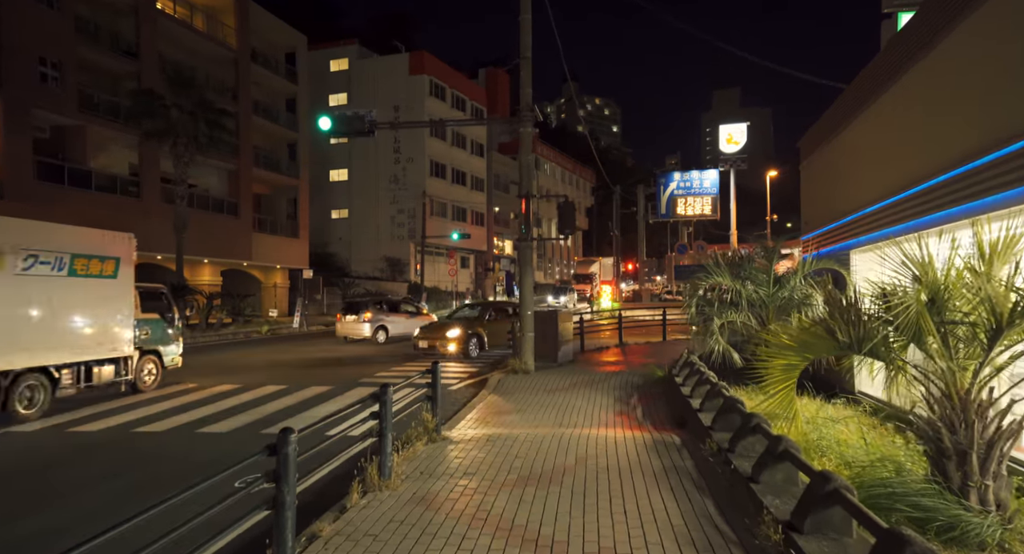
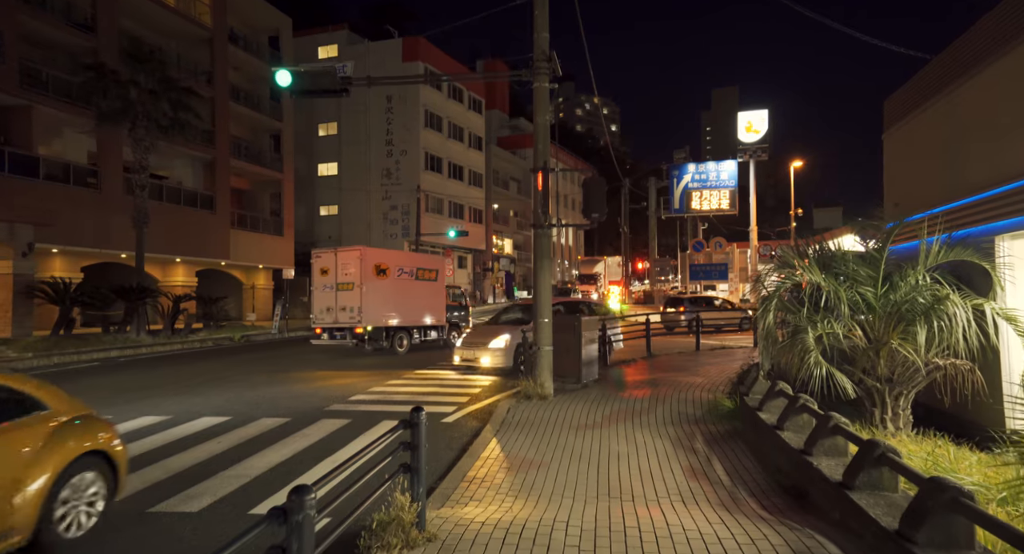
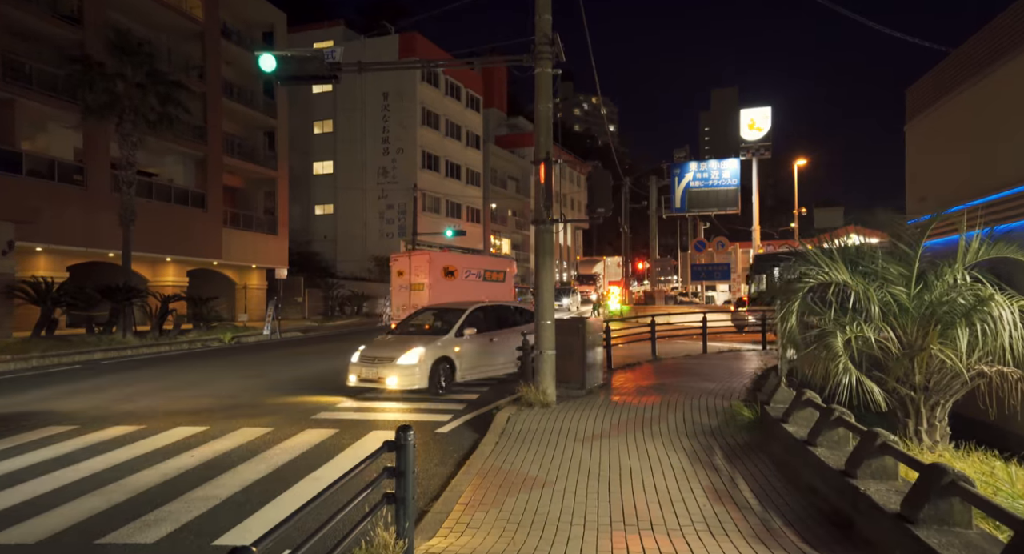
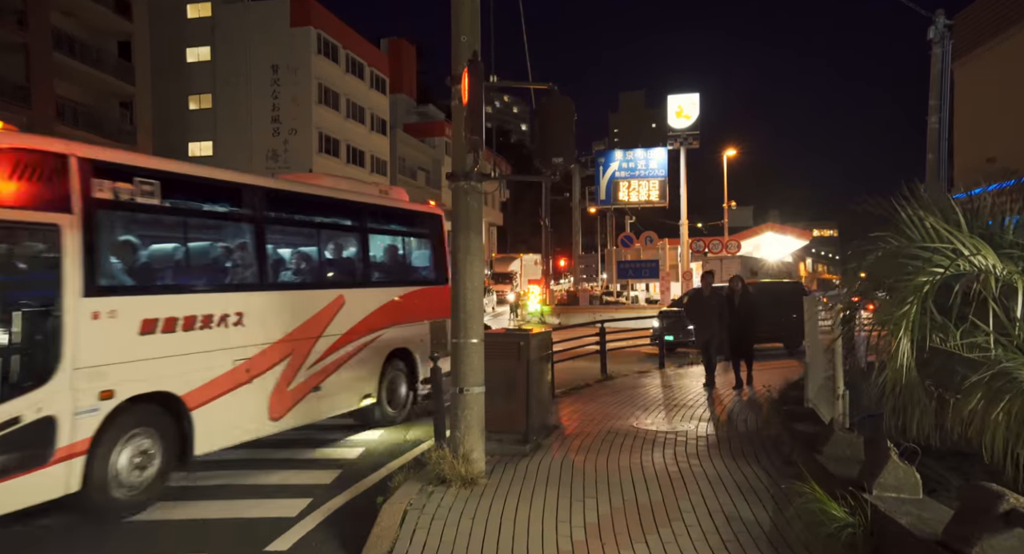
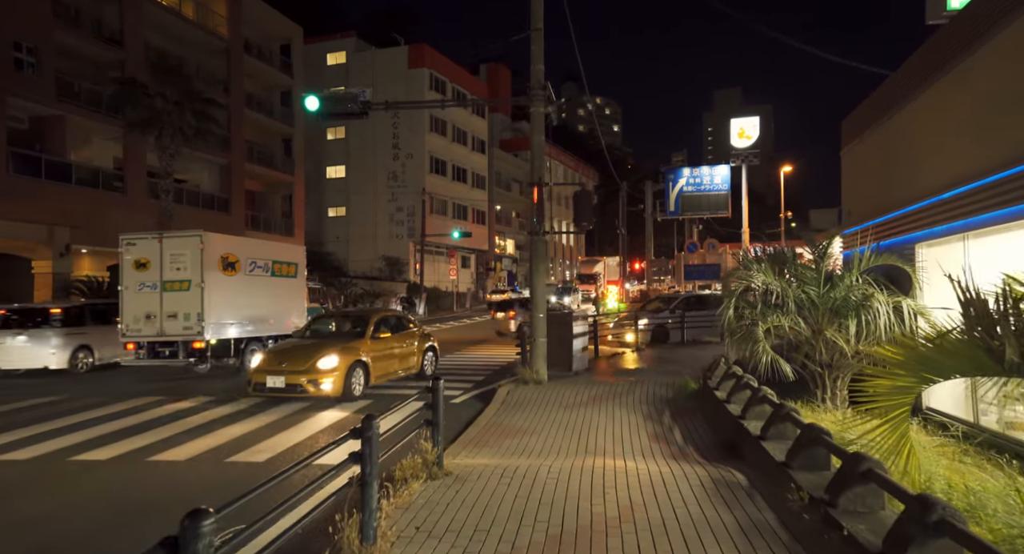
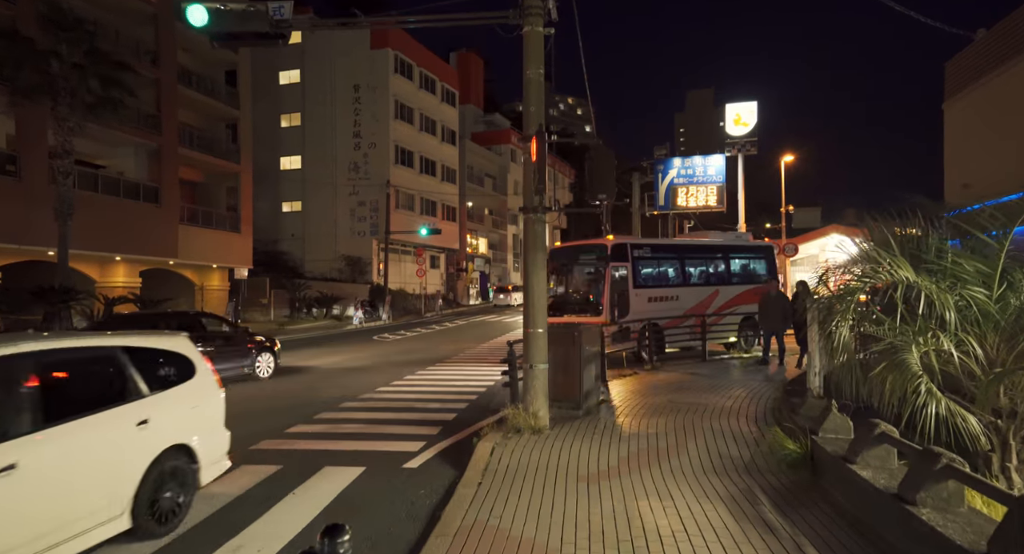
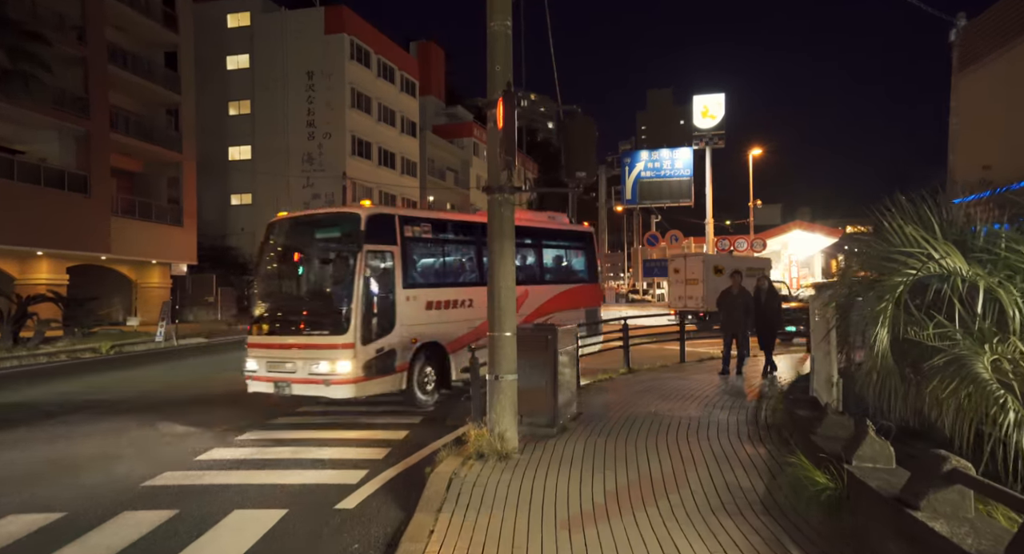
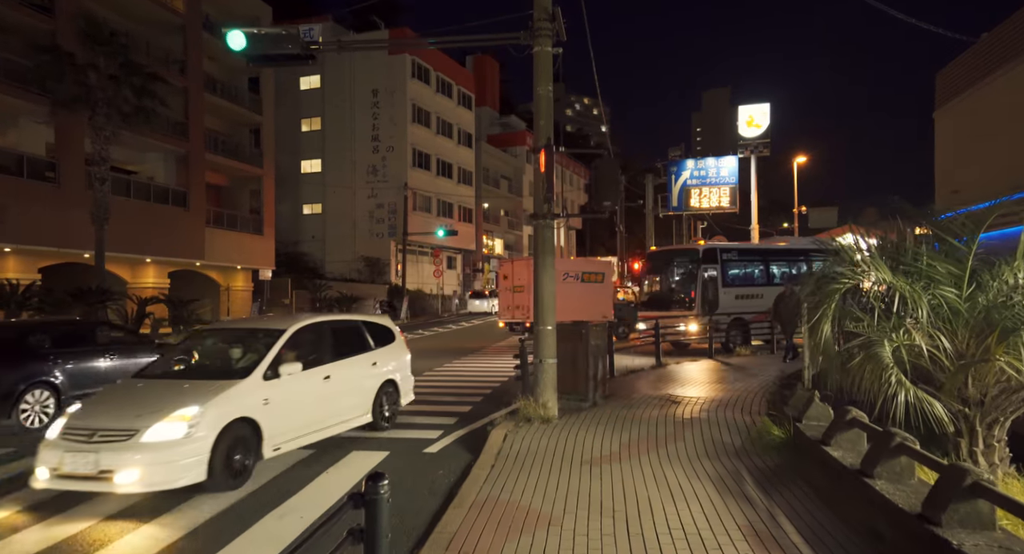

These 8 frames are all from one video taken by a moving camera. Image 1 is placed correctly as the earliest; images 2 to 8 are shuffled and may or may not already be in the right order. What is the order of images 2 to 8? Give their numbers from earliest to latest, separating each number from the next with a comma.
5, 2, 3, 8, 6, 7, 4
